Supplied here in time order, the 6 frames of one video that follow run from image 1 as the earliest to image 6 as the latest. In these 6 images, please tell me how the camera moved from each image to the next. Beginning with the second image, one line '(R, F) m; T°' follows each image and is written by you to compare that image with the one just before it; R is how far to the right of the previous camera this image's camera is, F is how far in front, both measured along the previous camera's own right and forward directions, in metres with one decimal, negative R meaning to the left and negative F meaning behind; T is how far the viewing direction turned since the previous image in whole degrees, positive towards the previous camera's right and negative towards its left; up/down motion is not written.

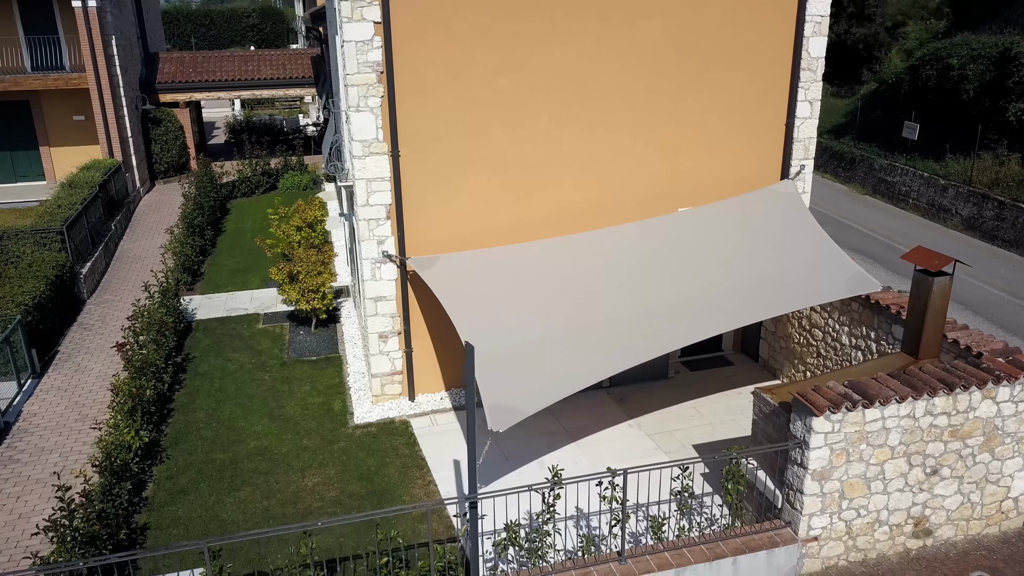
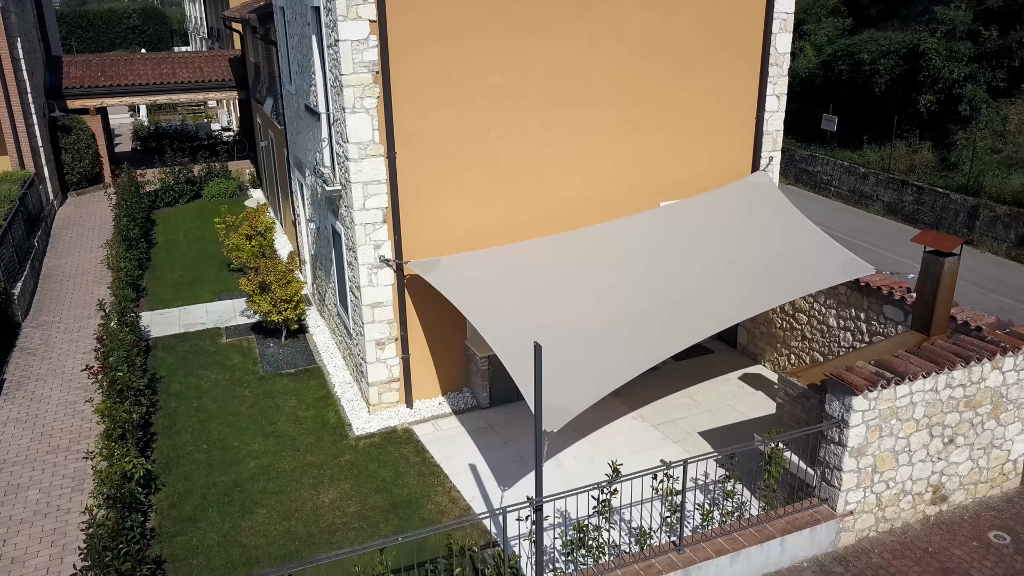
(-1.6, +0.2) m; +7°
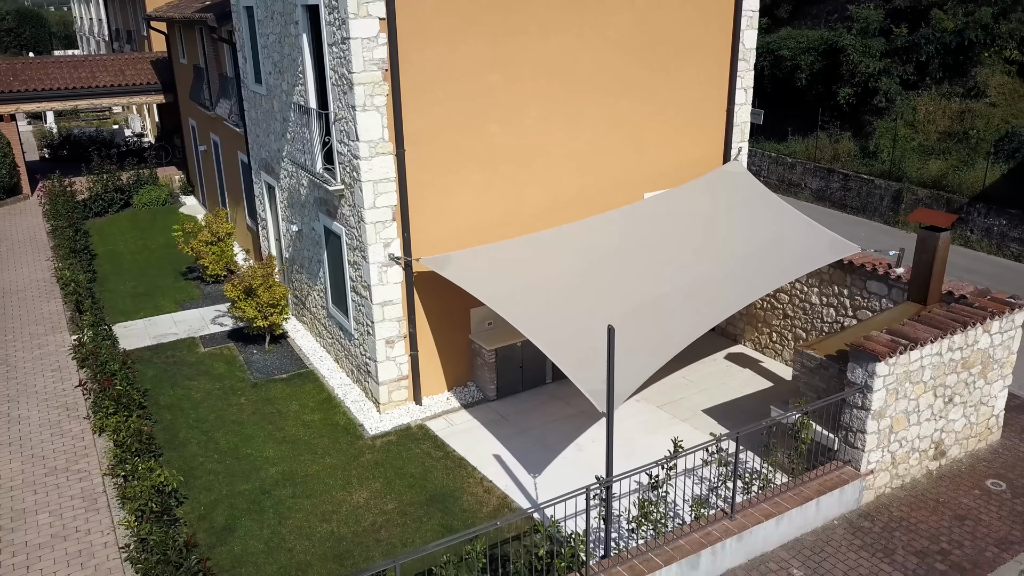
(-1.7, -0.1) m; +7°
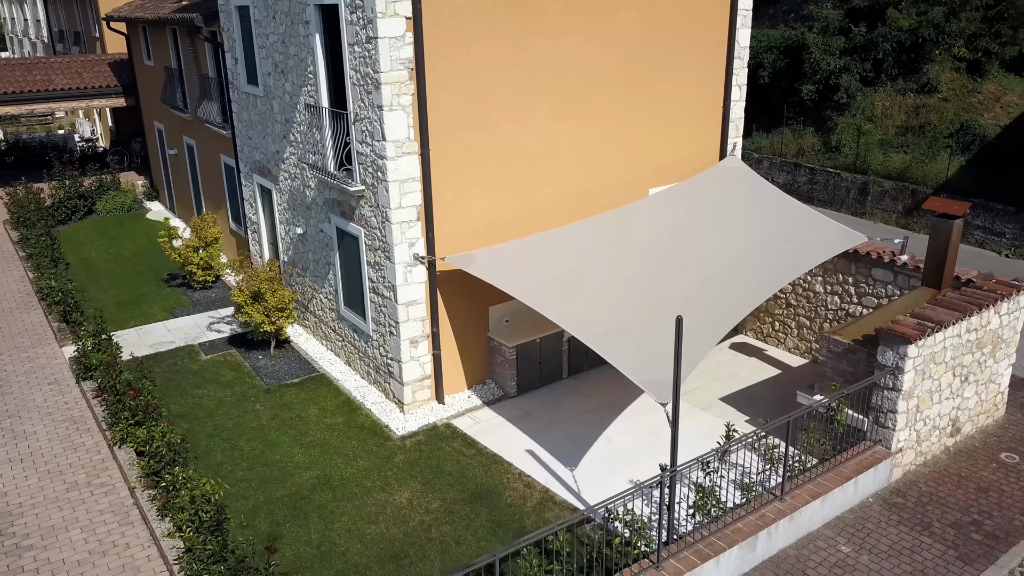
(-1.3, -0.1) m; +4°
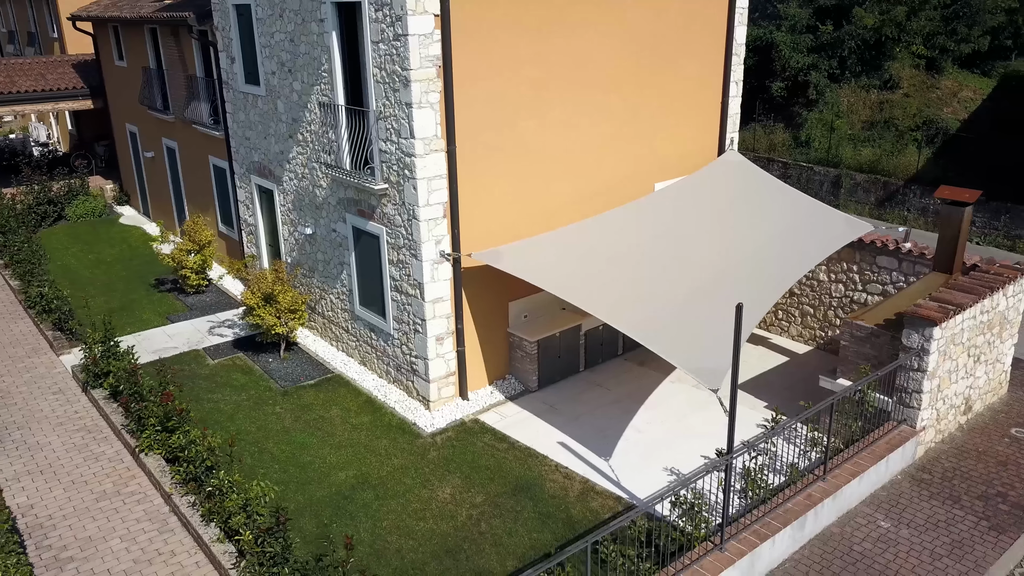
(-1.2, -0.1) m; +4°
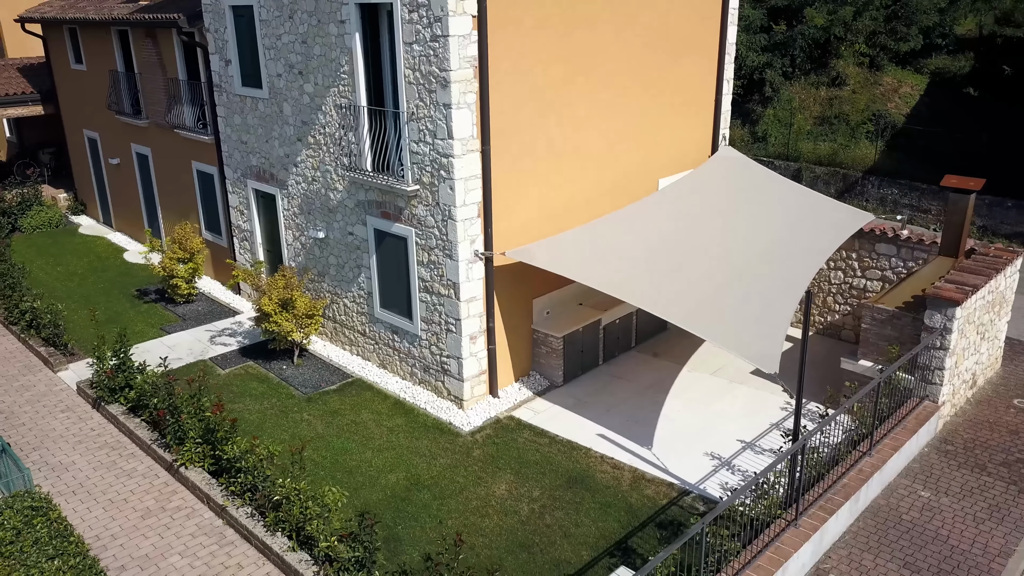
(-1.7, -0.1) m; +5°
